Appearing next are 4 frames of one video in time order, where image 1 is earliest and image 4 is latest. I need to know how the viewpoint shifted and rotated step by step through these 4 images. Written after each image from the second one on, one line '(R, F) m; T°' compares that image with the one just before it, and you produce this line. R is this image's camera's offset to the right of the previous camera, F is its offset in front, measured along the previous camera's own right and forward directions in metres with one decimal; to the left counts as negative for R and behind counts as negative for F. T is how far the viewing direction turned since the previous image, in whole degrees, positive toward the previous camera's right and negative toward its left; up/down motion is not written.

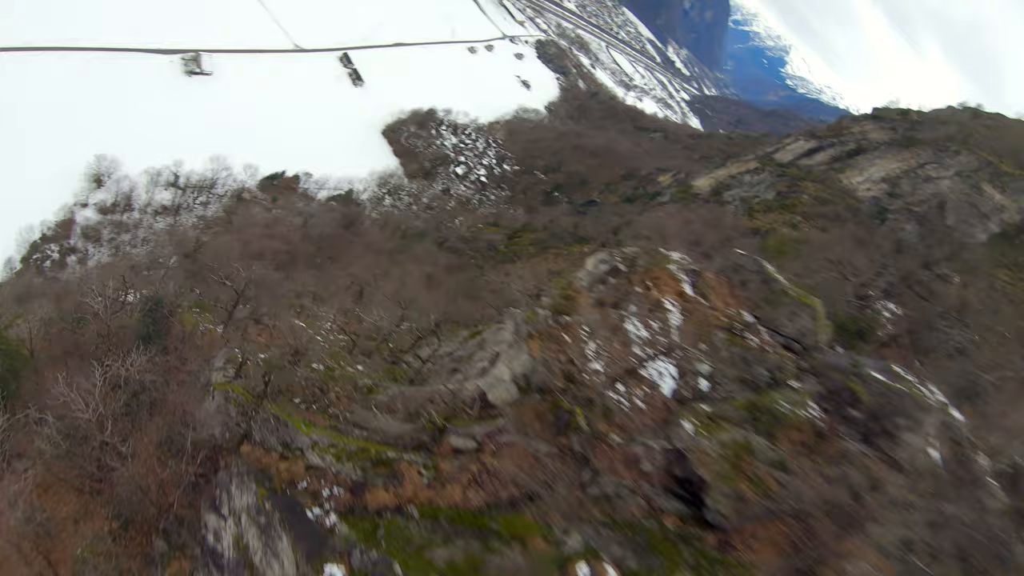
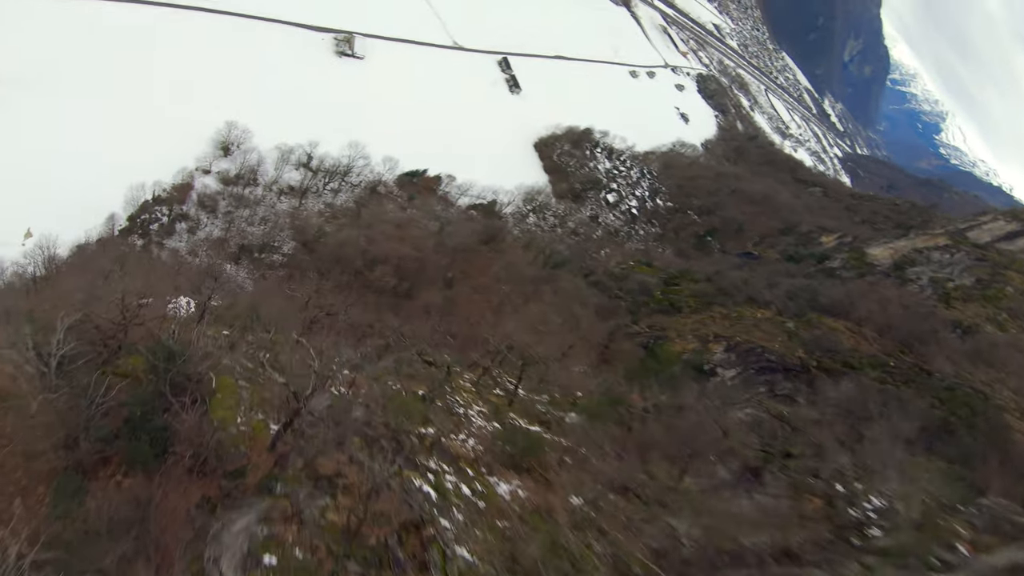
(-1.3, +5.5) m; -6°
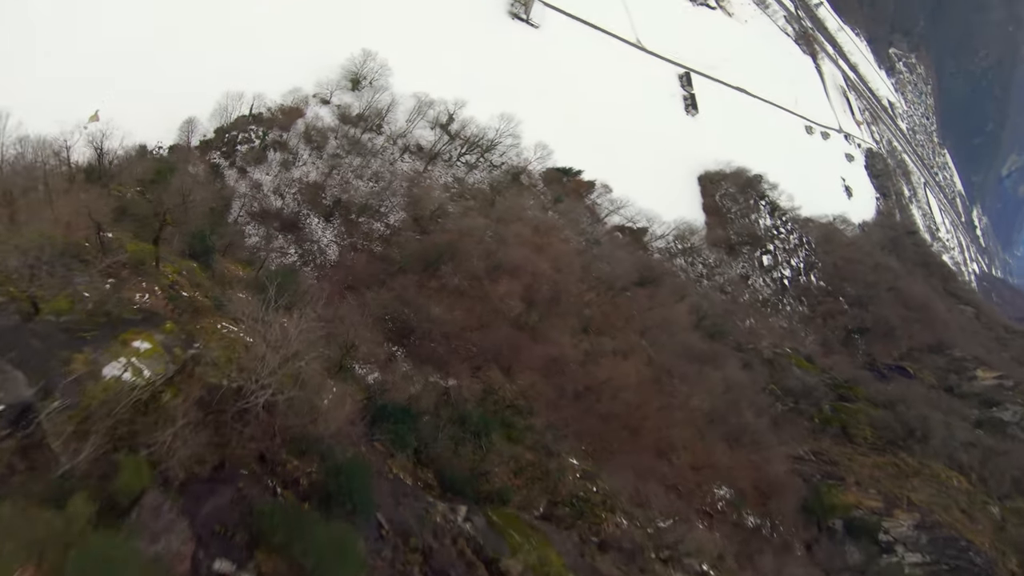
(-1.6, +7.3) m; -5°
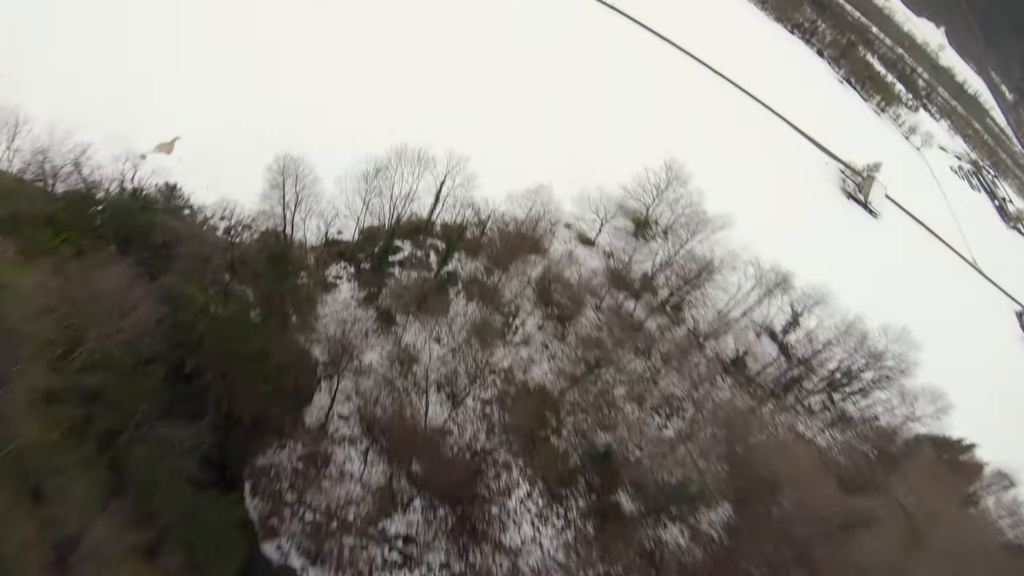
(-2.9, +13.4) m; -11°
